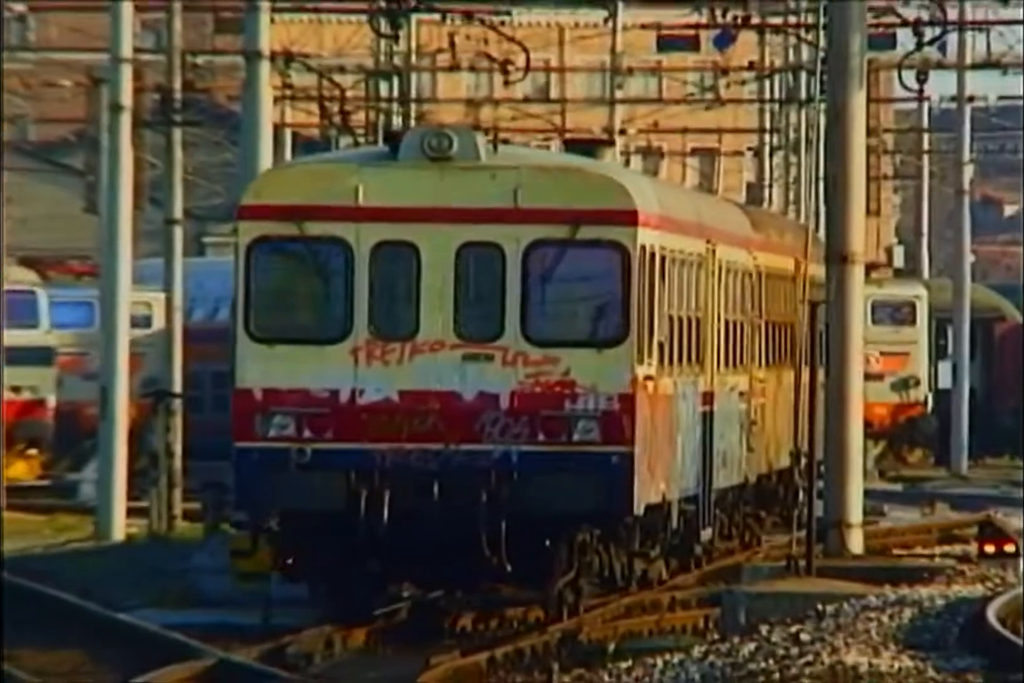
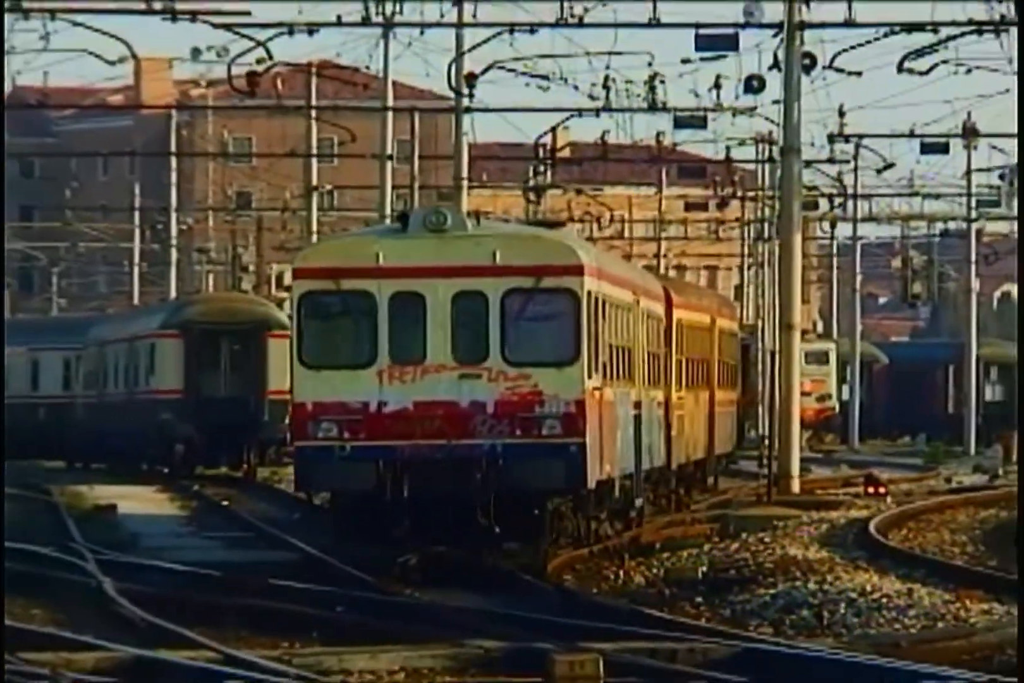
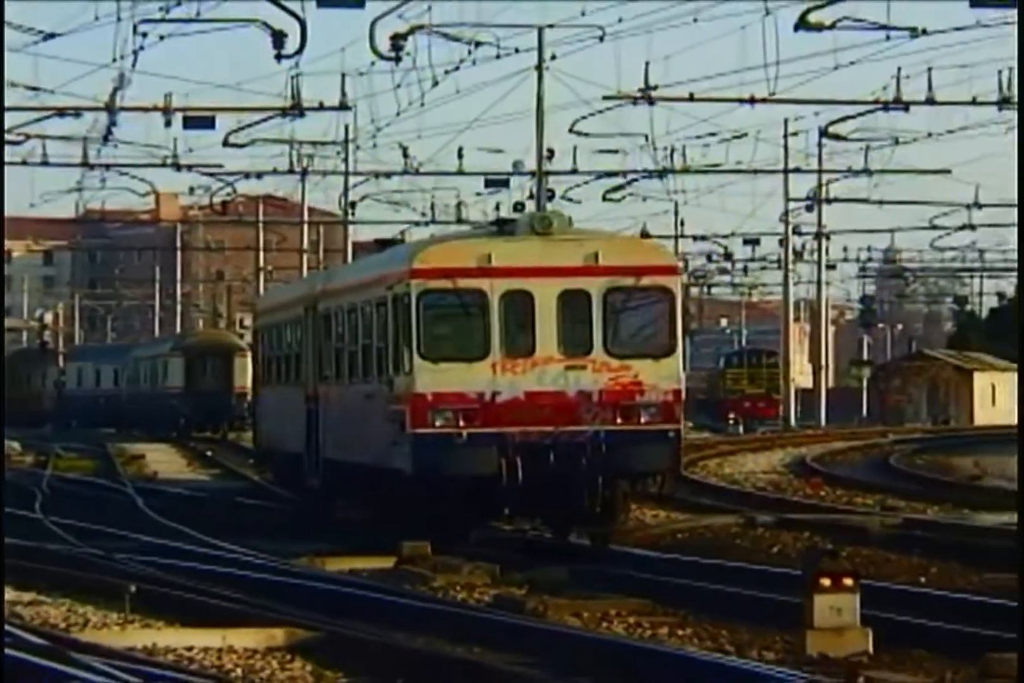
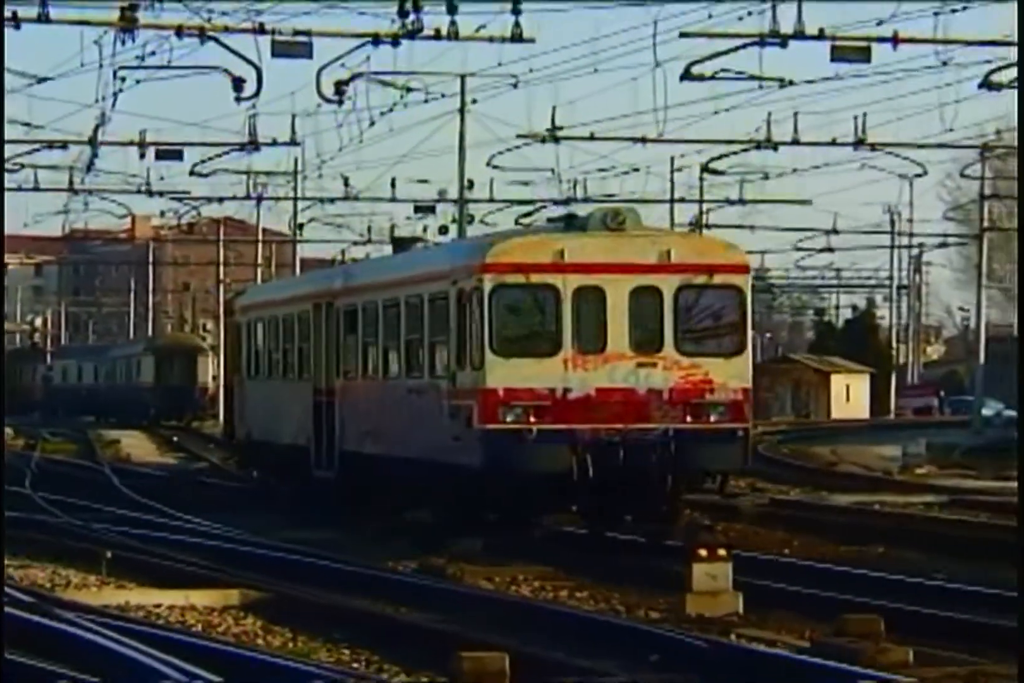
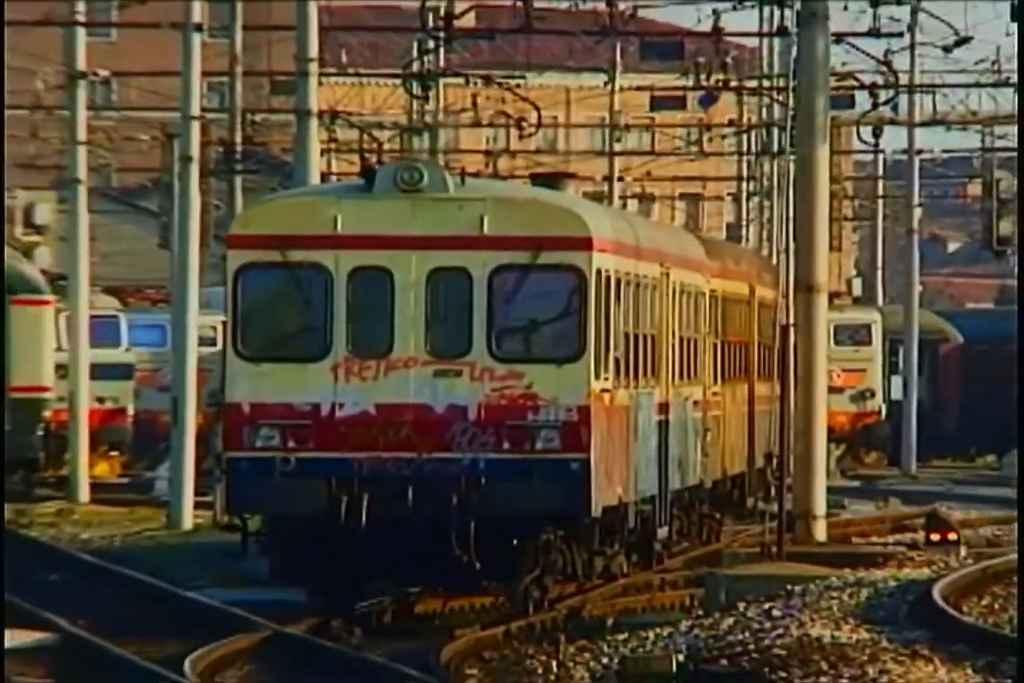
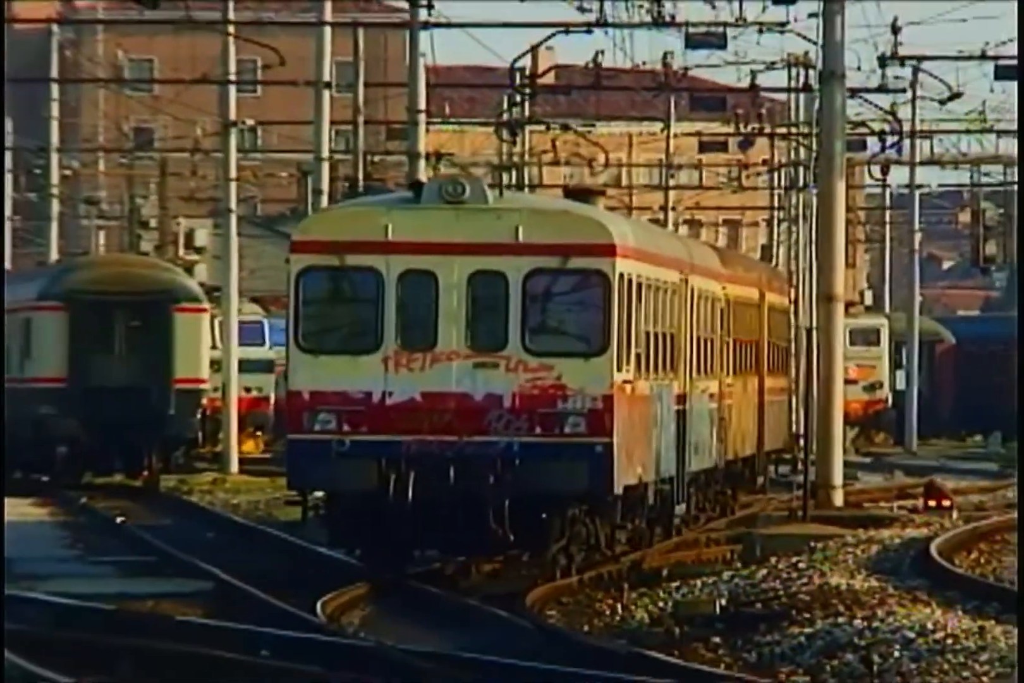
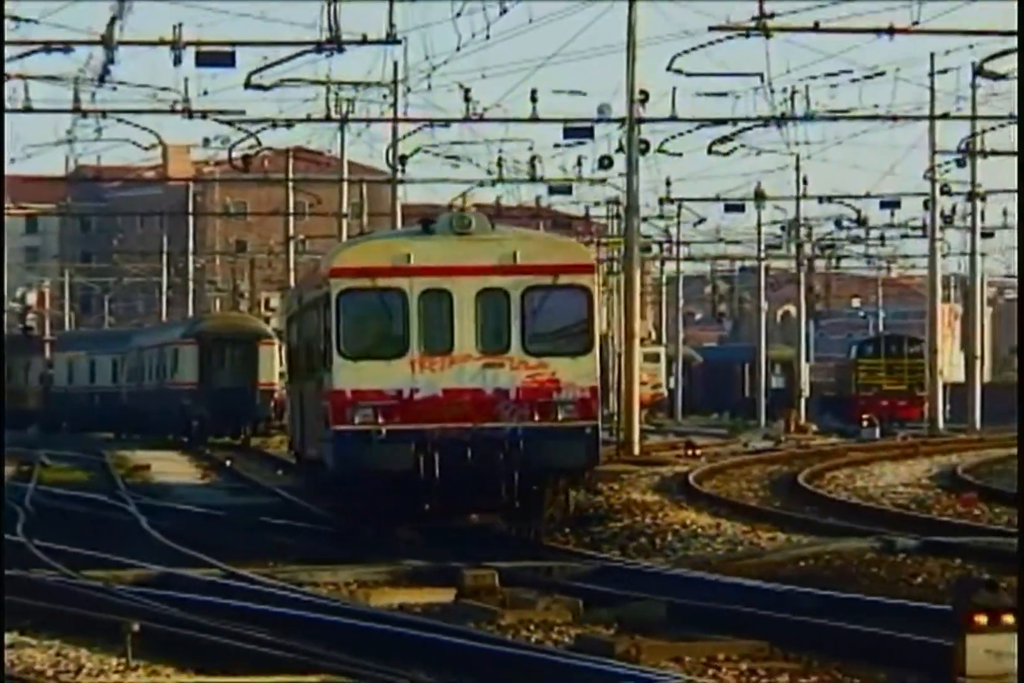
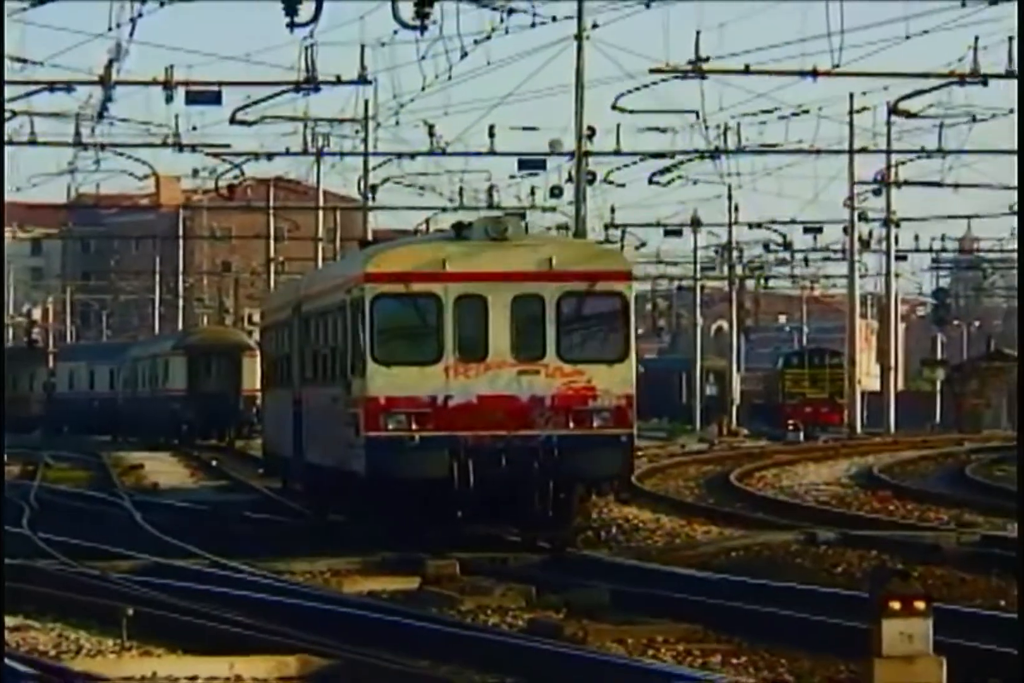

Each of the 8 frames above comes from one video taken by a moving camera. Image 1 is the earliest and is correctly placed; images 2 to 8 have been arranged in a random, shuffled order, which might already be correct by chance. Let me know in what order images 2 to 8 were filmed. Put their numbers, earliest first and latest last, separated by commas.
5, 6, 2, 7, 8, 3, 4
